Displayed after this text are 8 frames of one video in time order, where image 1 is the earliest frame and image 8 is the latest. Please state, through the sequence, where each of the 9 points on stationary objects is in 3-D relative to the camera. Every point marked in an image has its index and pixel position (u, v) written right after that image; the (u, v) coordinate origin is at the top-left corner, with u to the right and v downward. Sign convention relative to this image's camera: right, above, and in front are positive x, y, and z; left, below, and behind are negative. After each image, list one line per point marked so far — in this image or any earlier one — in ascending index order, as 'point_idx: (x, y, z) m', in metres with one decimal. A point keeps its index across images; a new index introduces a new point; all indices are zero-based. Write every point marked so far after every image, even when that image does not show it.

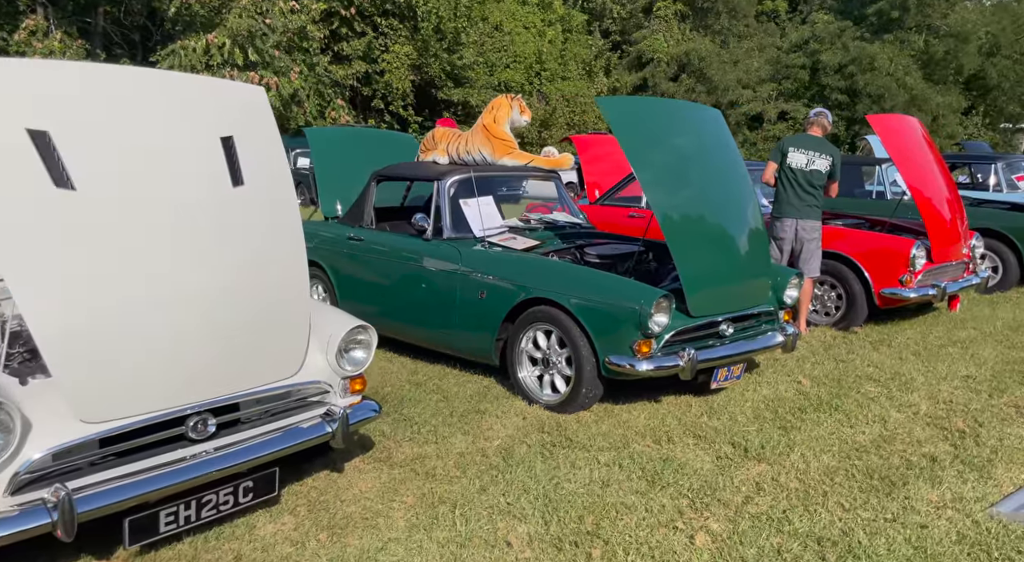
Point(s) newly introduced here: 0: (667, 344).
0: (+0.8, -0.3, +3.9) m
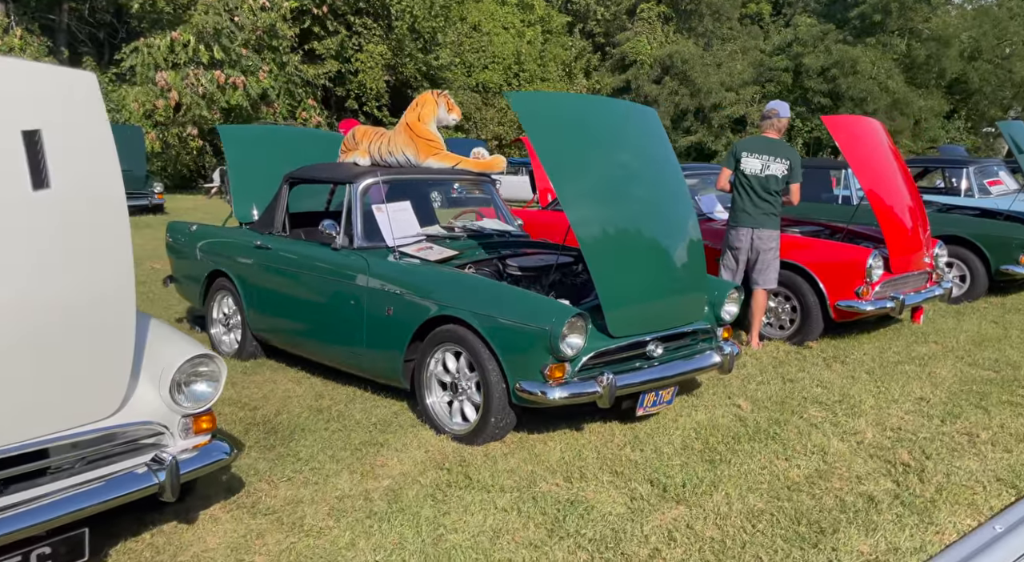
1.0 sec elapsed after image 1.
0: (+0.3, -0.4, +3.5) m
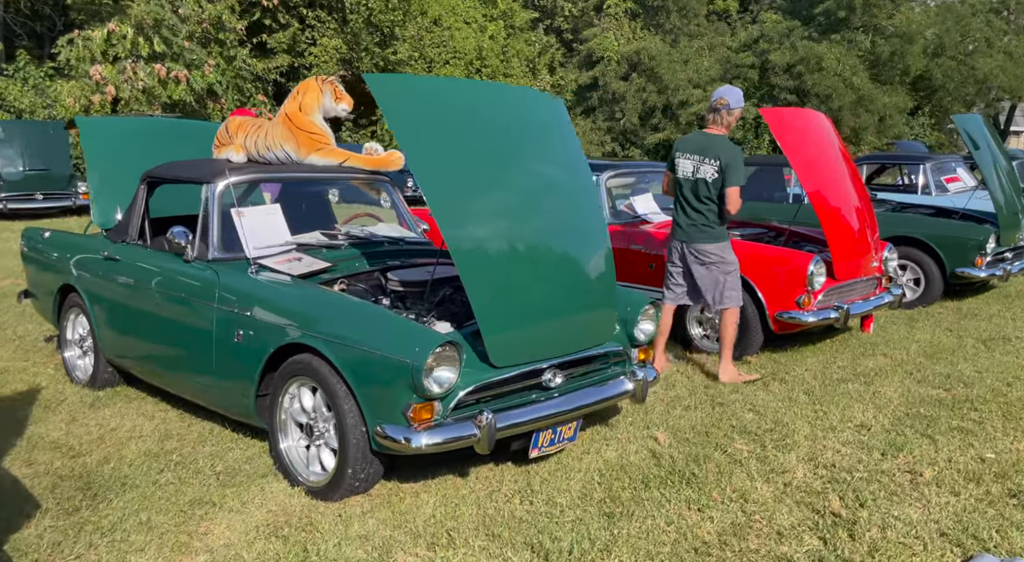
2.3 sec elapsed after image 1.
0: (-0.2, -0.5, +2.9) m
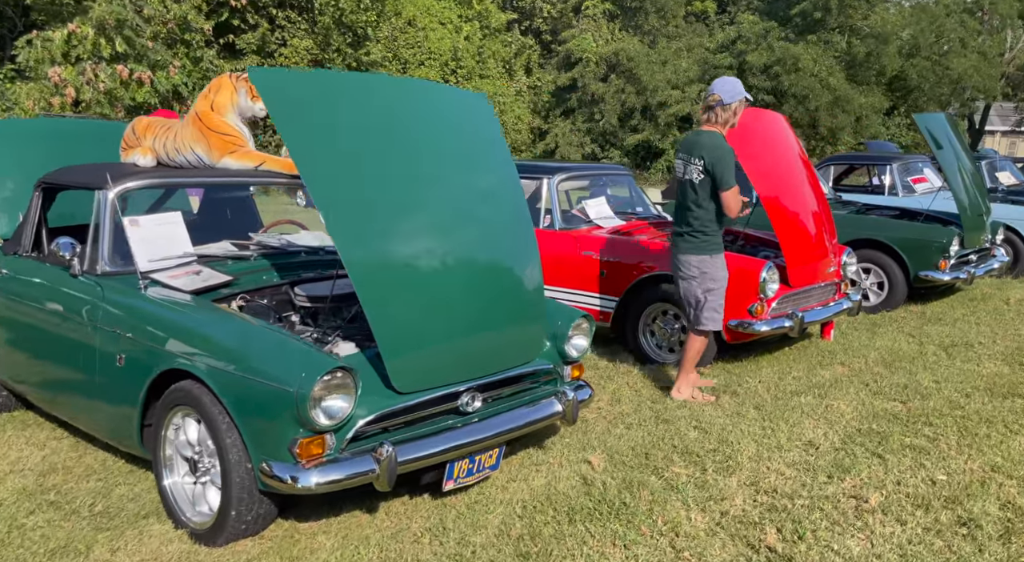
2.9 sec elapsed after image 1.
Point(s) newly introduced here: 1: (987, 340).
0: (-0.6, -0.6, +2.6) m
1: (+4.0, -0.5, +6.2) m
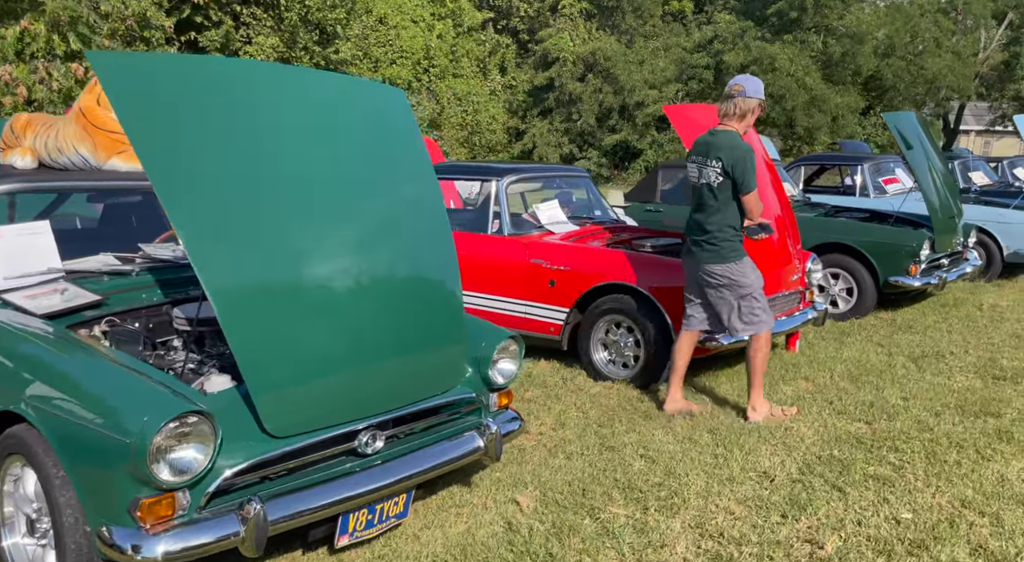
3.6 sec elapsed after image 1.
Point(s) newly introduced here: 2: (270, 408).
0: (-0.9, -0.6, +2.2) m
1: (+3.6, -0.6, +5.9) m
2: (-0.8, -0.4, +2.5) m
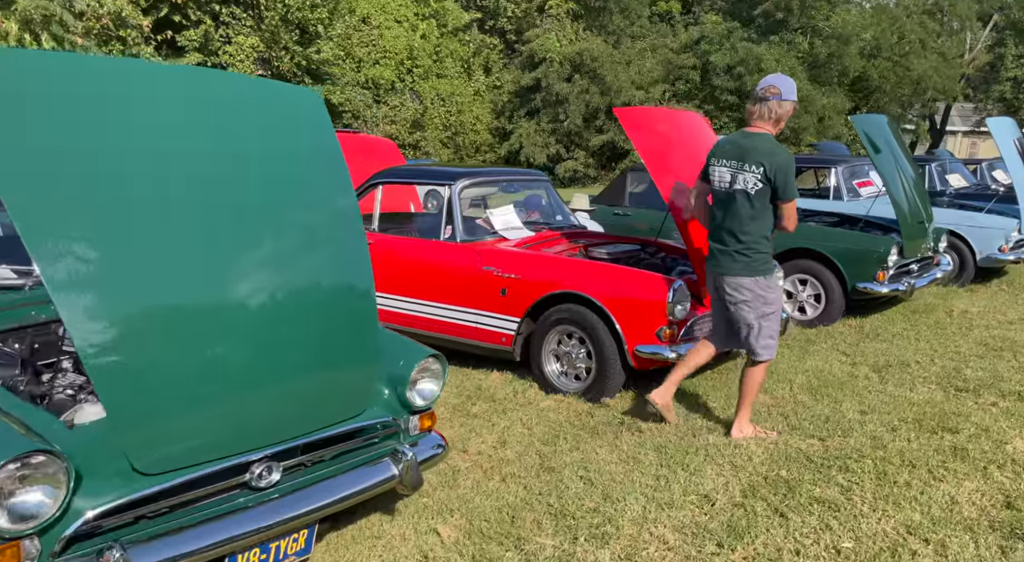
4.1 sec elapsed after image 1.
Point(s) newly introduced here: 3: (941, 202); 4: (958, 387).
0: (-1.2, -0.7, +2.1) m
1: (+3.2, -0.6, +5.8) m
2: (-1.1, -0.5, +2.3) m
3: (+5.8, +1.1, +9.9) m
4: (+3.0, -0.7, +5.0) m
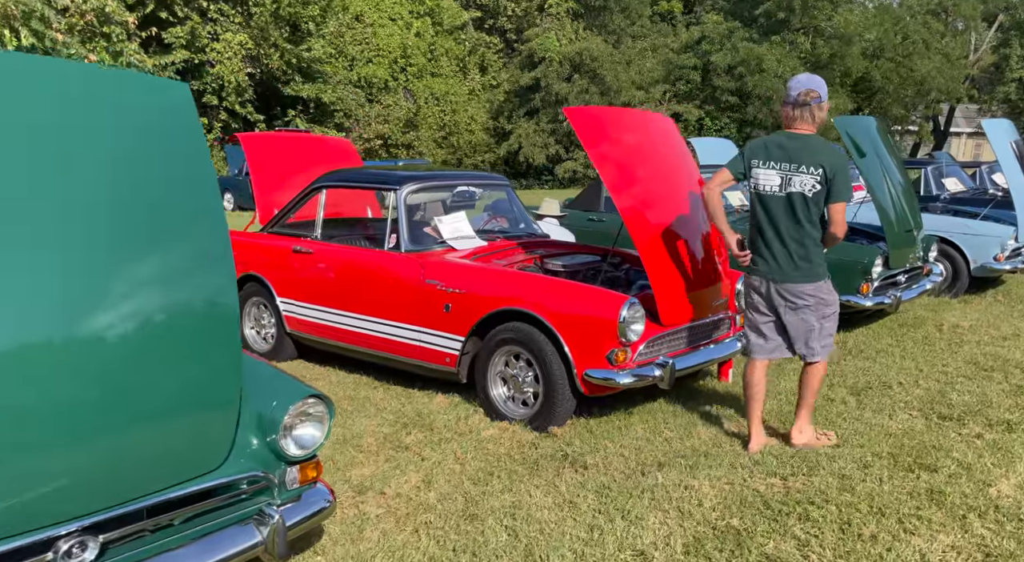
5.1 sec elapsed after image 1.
0: (-1.5, -0.8, +1.7) m
1: (+2.9, -0.7, +5.4) m
2: (-1.4, -0.6, +1.9) m
3: (+5.5, +0.9, +9.5) m
4: (+2.7, -0.8, +4.6) m
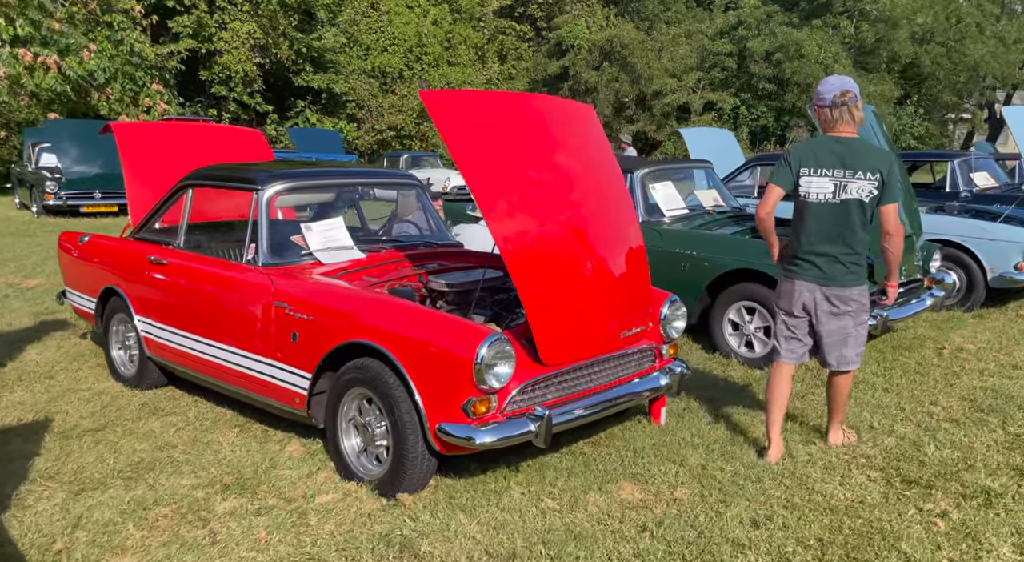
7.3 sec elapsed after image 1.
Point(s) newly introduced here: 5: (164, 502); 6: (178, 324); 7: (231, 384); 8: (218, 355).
0: (-2.4, -1.0, +1.0) m
1: (+2.2, -0.9, +4.4) m
2: (-2.3, -0.7, +1.2) m
3: (+5.0, +0.8, +8.4) m
4: (+2.0, -1.0, +3.7) m
5: (-1.6, -1.0, +3.3) m
6: (-2.0, -0.3, +4.5) m
7: (-1.6, -0.6, +4.2) m
8: (-1.7, -0.4, +4.2) m
